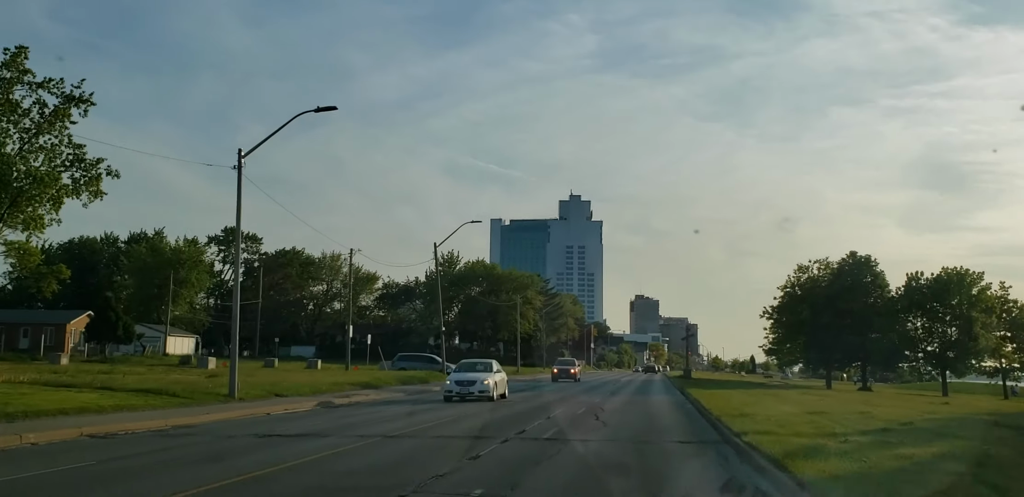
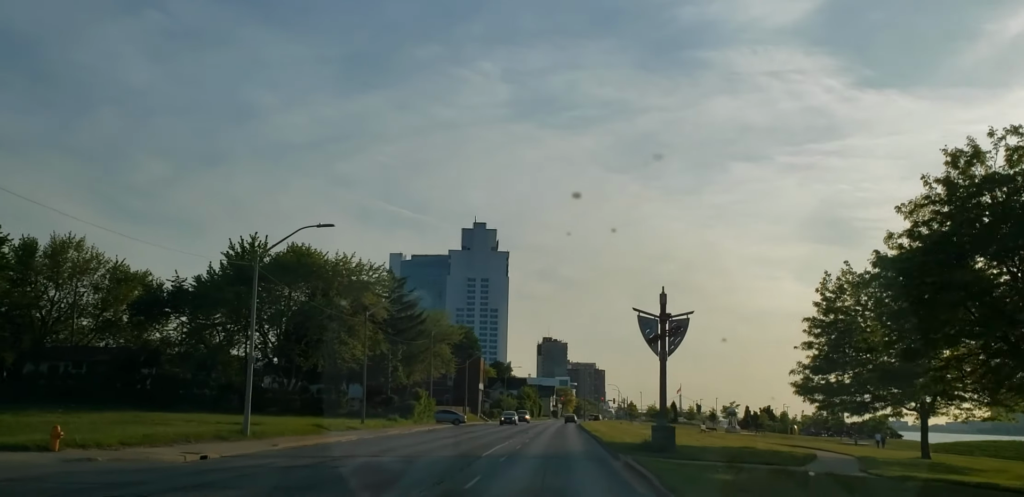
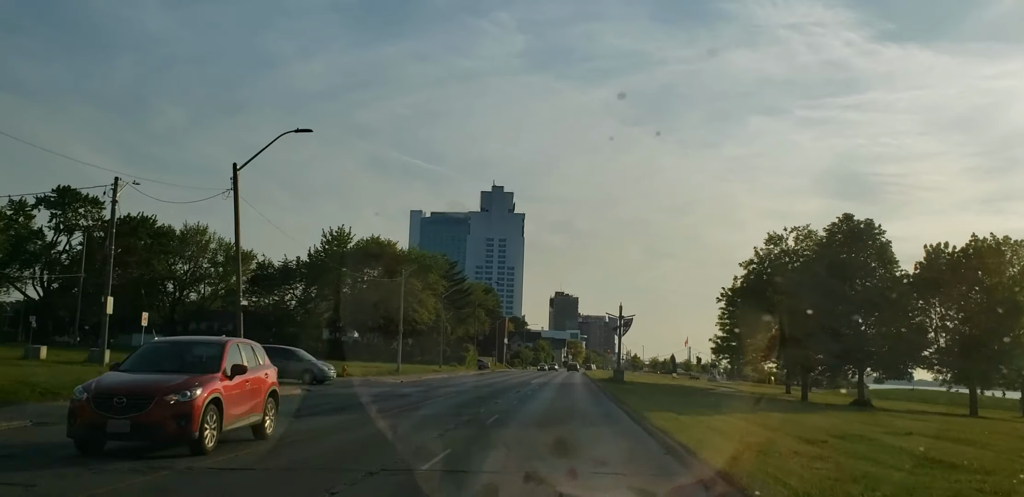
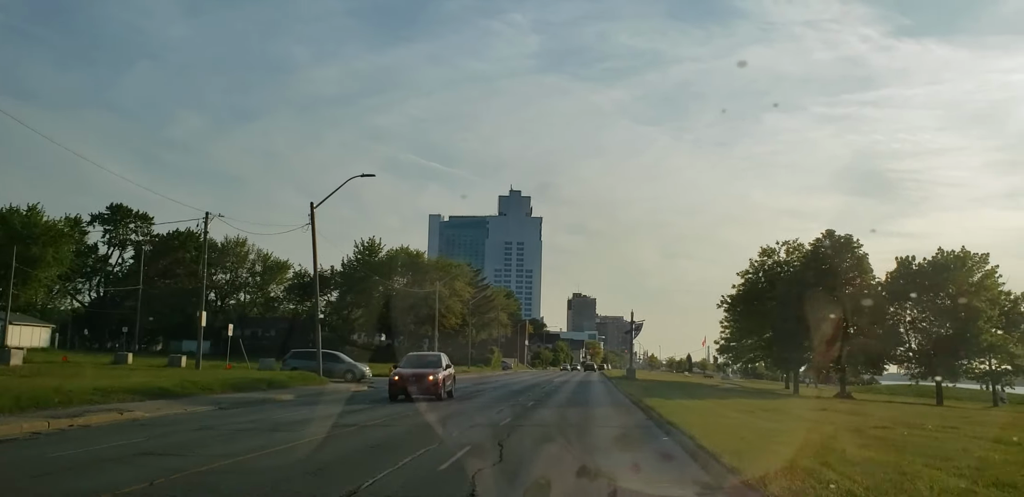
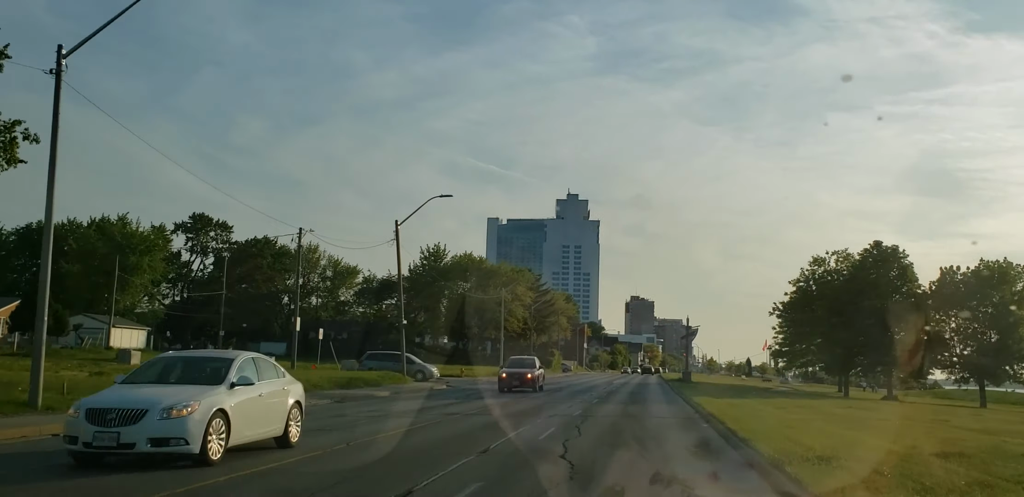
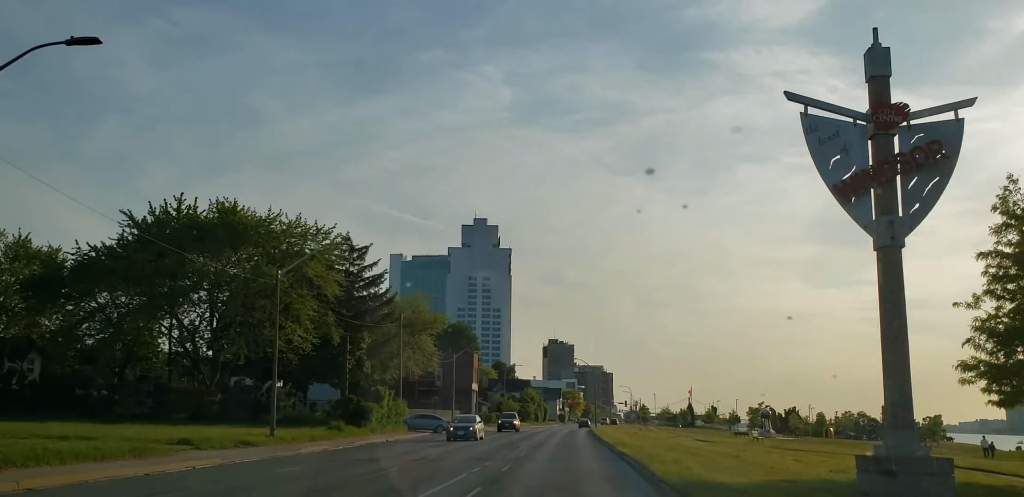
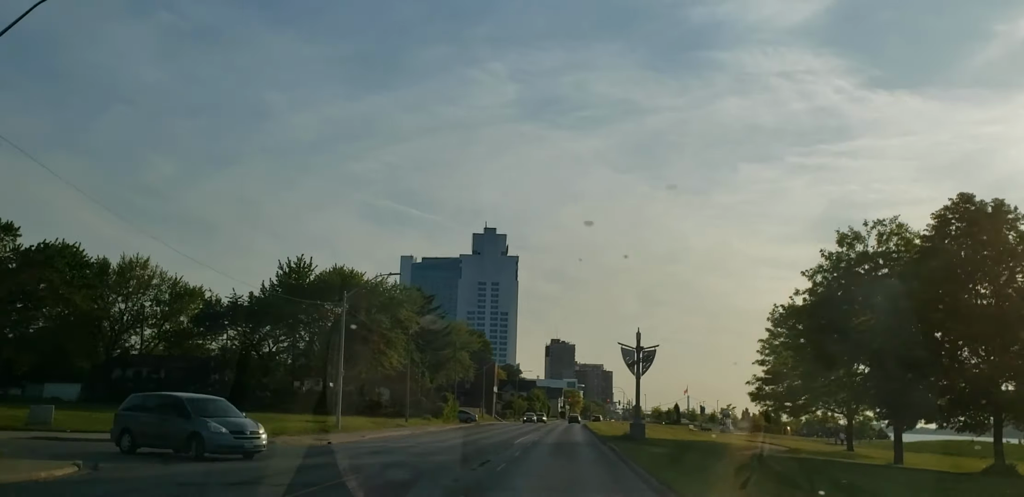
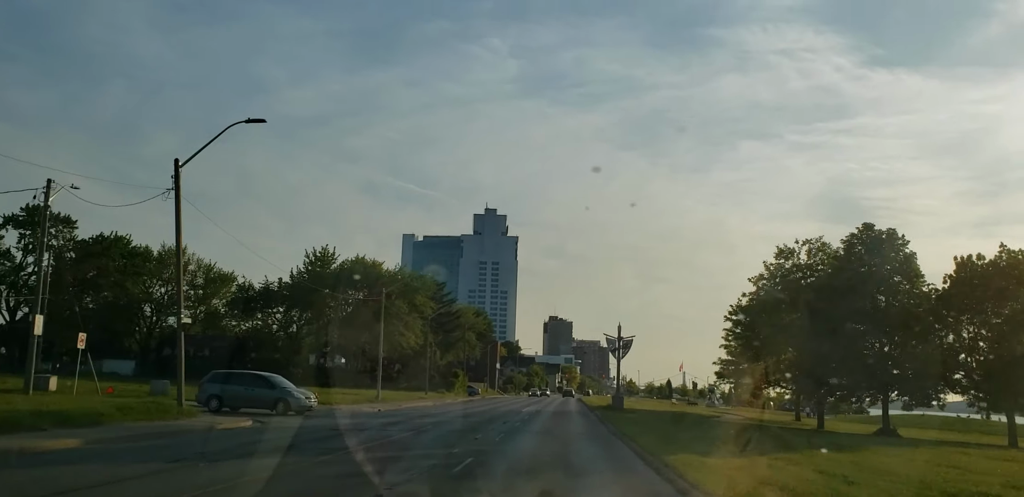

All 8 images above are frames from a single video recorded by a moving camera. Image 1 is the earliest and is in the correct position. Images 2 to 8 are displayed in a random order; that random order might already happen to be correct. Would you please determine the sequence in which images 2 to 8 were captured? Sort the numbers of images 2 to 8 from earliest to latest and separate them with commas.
5, 4, 3, 8, 7, 2, 6
